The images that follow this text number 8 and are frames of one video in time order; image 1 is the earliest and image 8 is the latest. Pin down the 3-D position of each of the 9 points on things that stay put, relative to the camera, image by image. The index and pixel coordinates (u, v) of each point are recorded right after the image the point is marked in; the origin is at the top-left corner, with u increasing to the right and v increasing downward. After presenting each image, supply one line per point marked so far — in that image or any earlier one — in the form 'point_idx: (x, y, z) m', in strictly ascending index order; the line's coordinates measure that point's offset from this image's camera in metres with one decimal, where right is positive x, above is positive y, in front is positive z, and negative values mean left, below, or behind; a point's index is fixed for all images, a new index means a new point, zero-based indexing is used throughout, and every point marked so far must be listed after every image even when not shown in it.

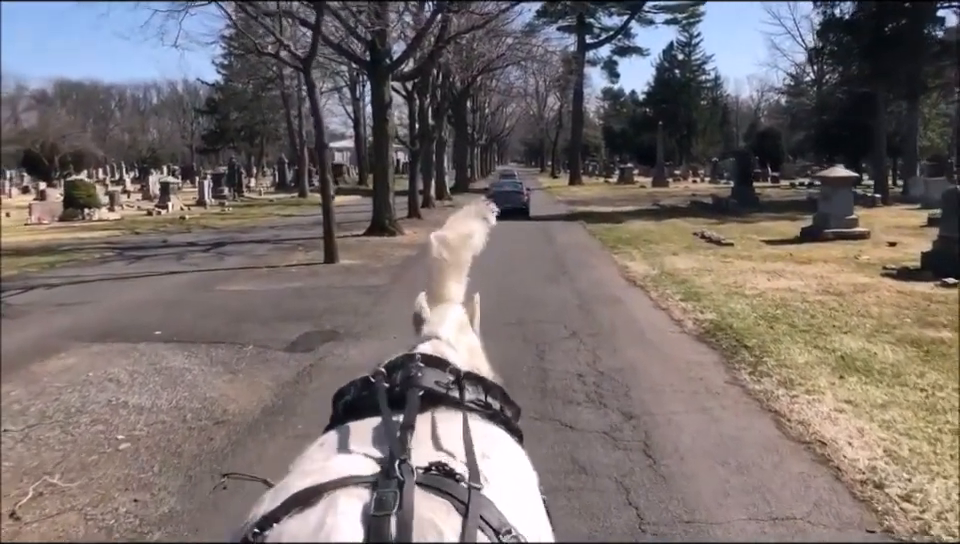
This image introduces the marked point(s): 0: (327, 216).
0: (-2.6, +1.0, +14.7) m
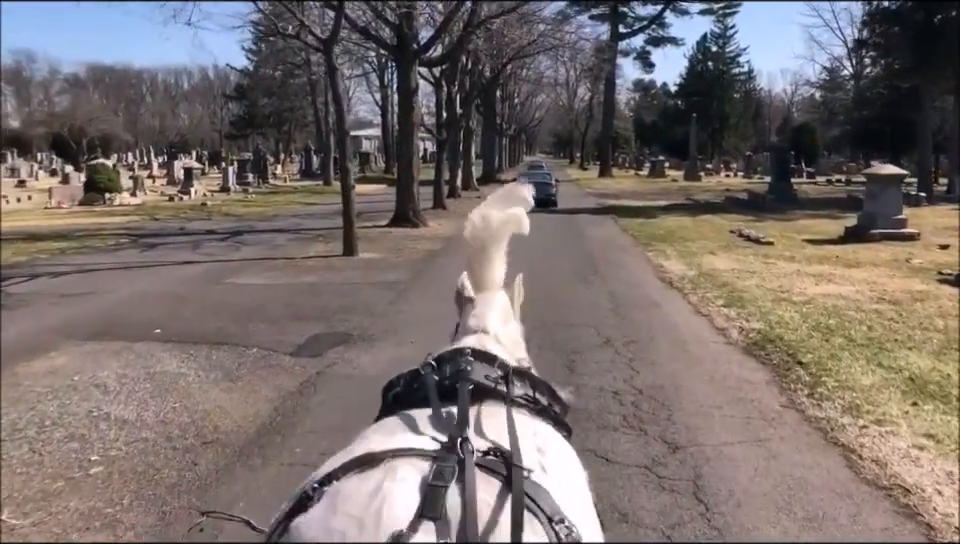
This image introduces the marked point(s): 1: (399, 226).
0: (-2.2, +1.1, +14.0) m
1: (-1.9, +1.0, +19.8) m
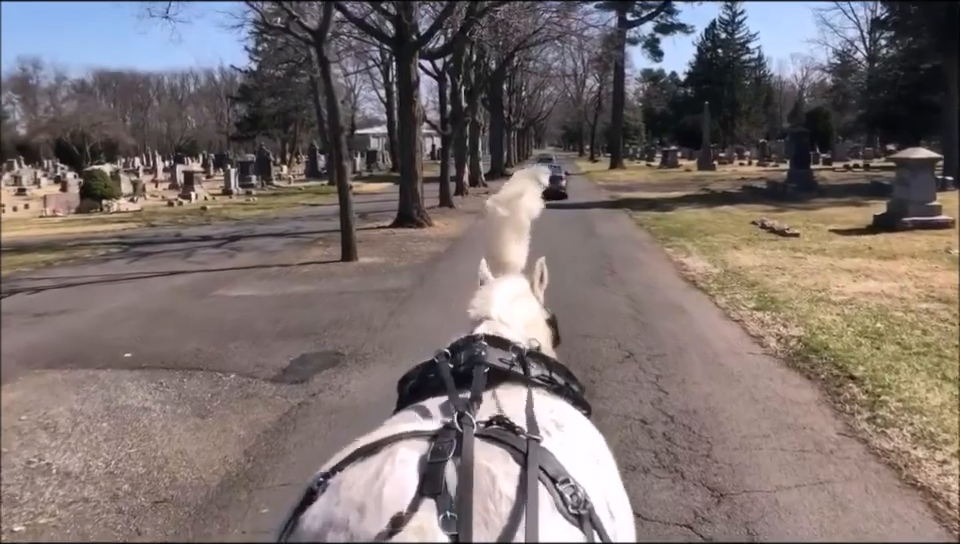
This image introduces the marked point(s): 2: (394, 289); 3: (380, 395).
0: (-2.1, +1.0, +13.2) m
1: (-1.7, +1.0, +19.0) m
2: (-1.0, -0.2, +10.6) m
3: (-0.7, -0.9, +6.0) m
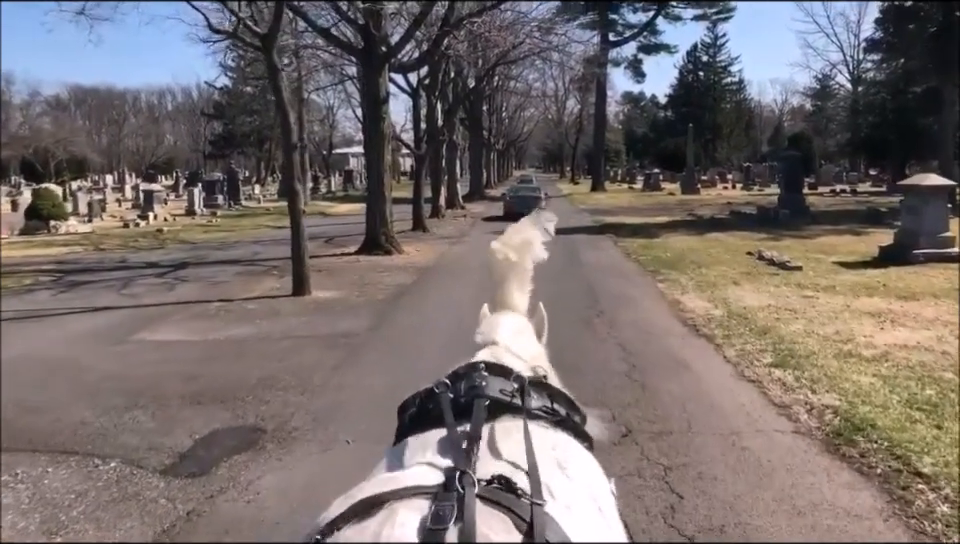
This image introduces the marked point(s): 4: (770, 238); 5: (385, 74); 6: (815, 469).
0: (-2.5, +0.5, +11.7) m
1: (-2.2, +0.4, +17.5) m
2: (-1.4, -0.6, +9.1) m
3: (-0.9, -1.2, +4.5) m
4: (+6.4, +0.7, +19.1) m
5: (-1.9, +3.9, +17.2) m
6: (+1.9, -1.1, +4.9) m
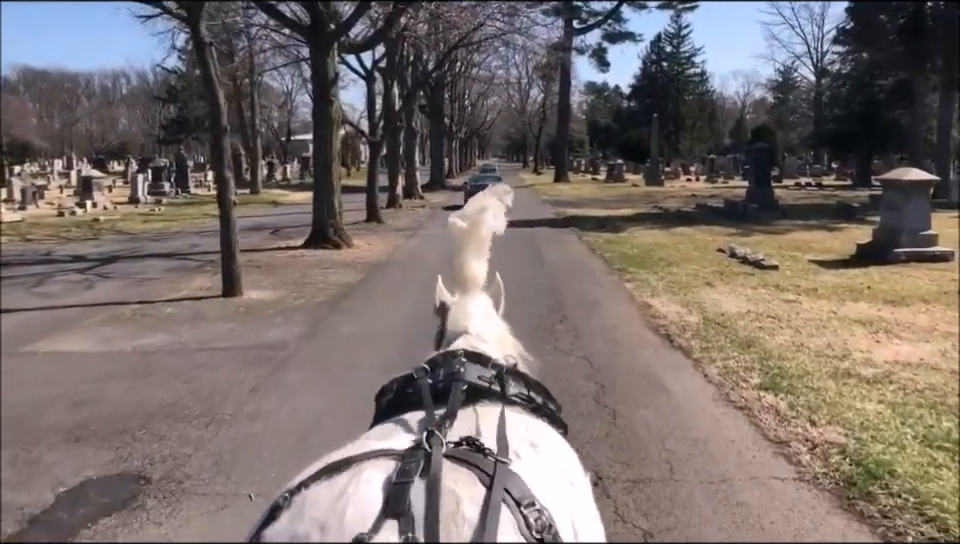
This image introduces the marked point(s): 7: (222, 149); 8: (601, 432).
0: (-3.0, +0.5, +10.5) m
1: (-3.0, +0.5, +16.3) m
2: (-1.9, -0.6, +7.9) m
3: (-1.2, -1.2, +3.4) m
4: (+5.5, +0.8, +18.3) m
5: (-2.7, +4.0, +16.0) m
6: (+1.6, -1.2, +4.0) m
7: (-3.1, +1.5, +10.7) m
8: (+0.8, -1.0, +5.4) m
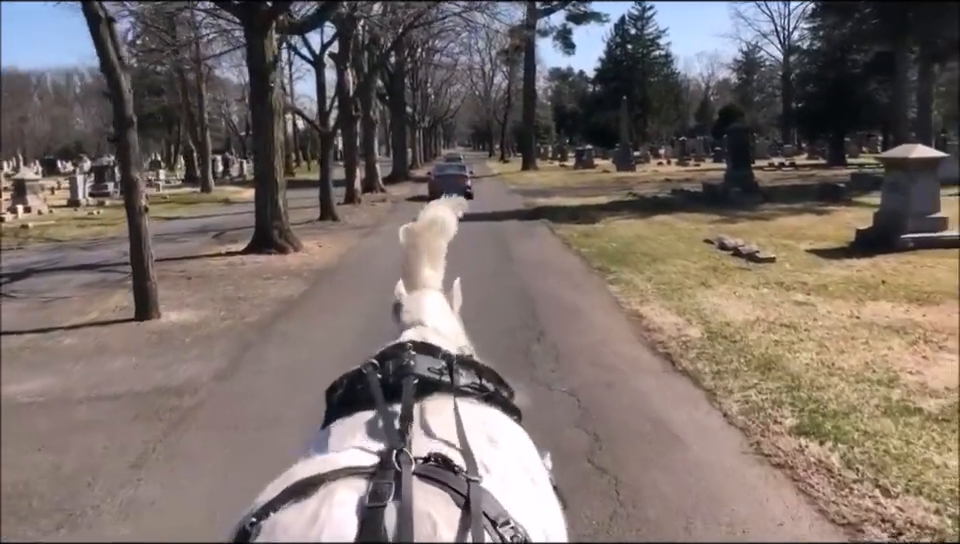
0: (-3.5, +0.3, +8.9) m
1: (-3.6, +0.4, +14.7) m
2: (-2.2, -0.8, +6.4) m
3: (-1.3, -1.5, +1.9) m
4: (+4.8, +1.0, +16.9) m
5: (-3.4, +3.9, +14.4) m
6: (+1.5, -1.3, +2.6) m
7: (-3.6, +1.3, +9.1) m
8: (+0.6, -1.1, +4.0) m
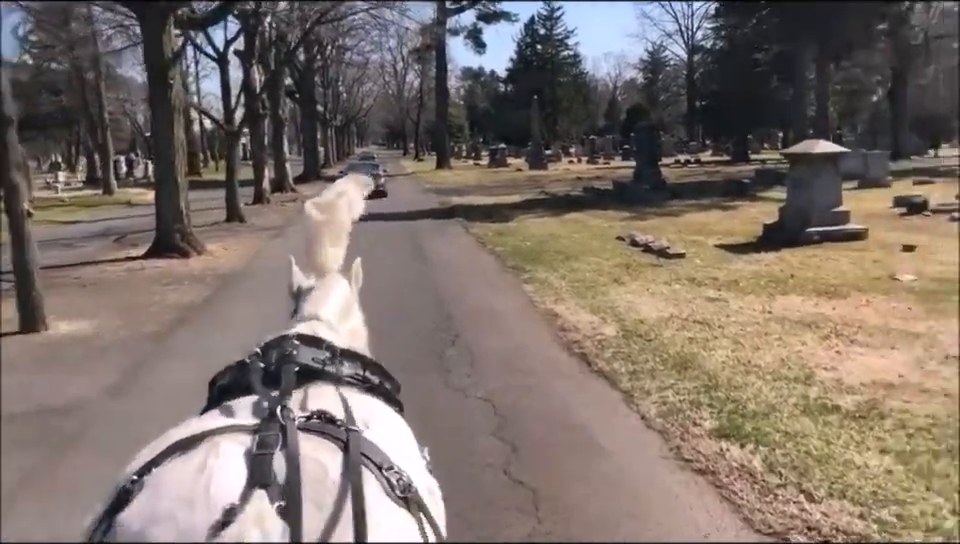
0: (-4.3, +0.2, +8.3) m
1: (-5.1, +0.3, +14.0) m
2: (-2.8, -0.9, +5.9) m
3: (-1.5, -1.5, +1.5) m
4: (+3.1, +1.1, +17.0) m
5: (-4.9, +3.8, +13.7) m
6: (+1.2, -1.3, +2.4) m
7: (-4.5, +1.2, +8.5) m
8: (+0.2, -1.1, +3.7) m
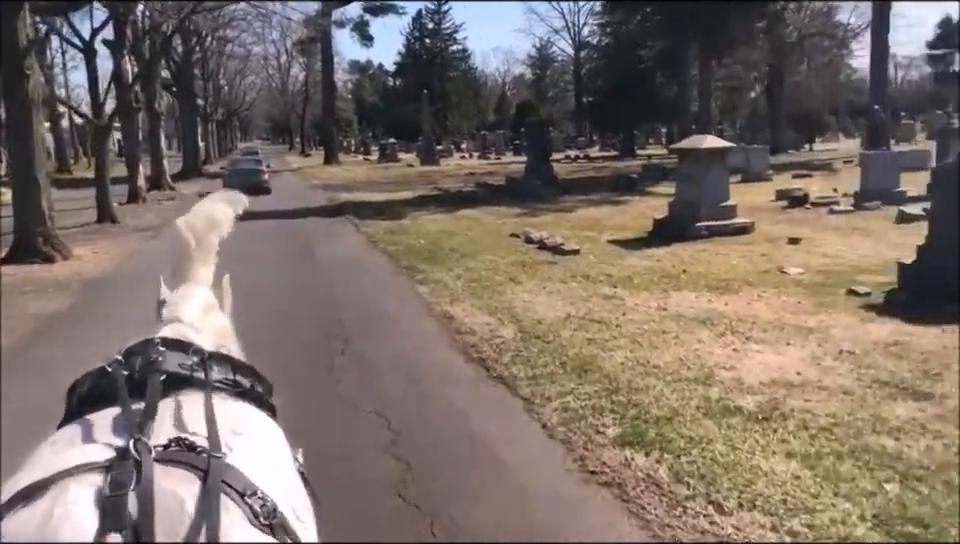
0: (-5.3, +0.1, +7.4) m
1: (-6.7, +0.2, +13.0) m
2: (-3.4, -1.0, +5.2) m
3: (-1.6, -1.6, +1.0) m
4: (+1.0, +1.2, +17.0) m
5: (-6.5, +3.7, +12.7) m
6: (+0.9, -1.3, +2.2) m
7: (-5.5, +1.1, +7.5) m
8: (-0.2, -1.2, +3.4) m
